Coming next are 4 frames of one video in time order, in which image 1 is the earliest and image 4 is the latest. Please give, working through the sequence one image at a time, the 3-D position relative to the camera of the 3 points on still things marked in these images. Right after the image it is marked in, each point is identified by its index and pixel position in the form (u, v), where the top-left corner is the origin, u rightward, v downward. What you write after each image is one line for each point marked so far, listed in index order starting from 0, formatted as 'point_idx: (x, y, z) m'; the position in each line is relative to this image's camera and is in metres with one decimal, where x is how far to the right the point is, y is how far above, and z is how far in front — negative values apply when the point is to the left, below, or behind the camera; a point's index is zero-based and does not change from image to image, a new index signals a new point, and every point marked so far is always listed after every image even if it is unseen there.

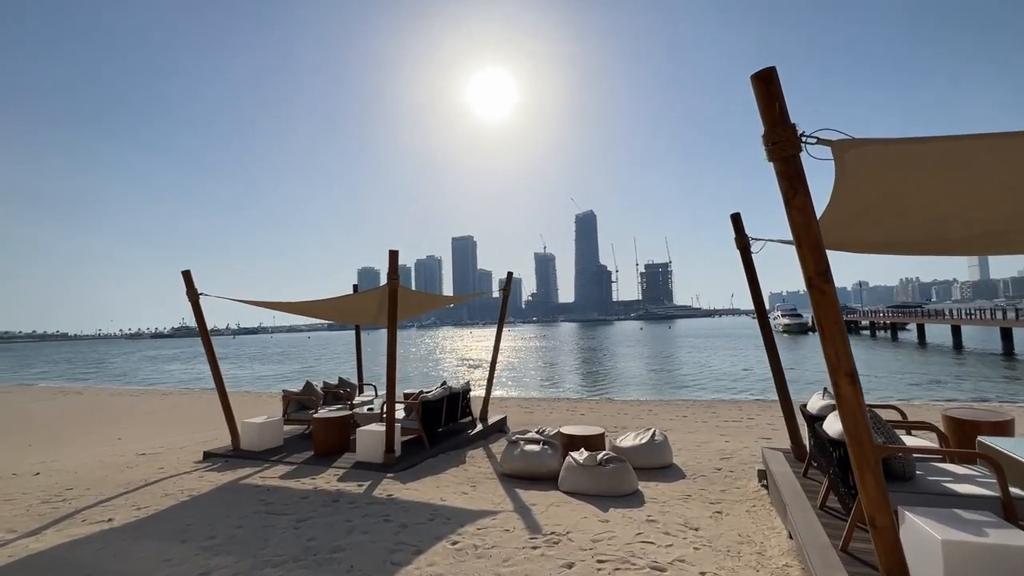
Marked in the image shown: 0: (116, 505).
0: (-4.4, -2.4, +5.2) m
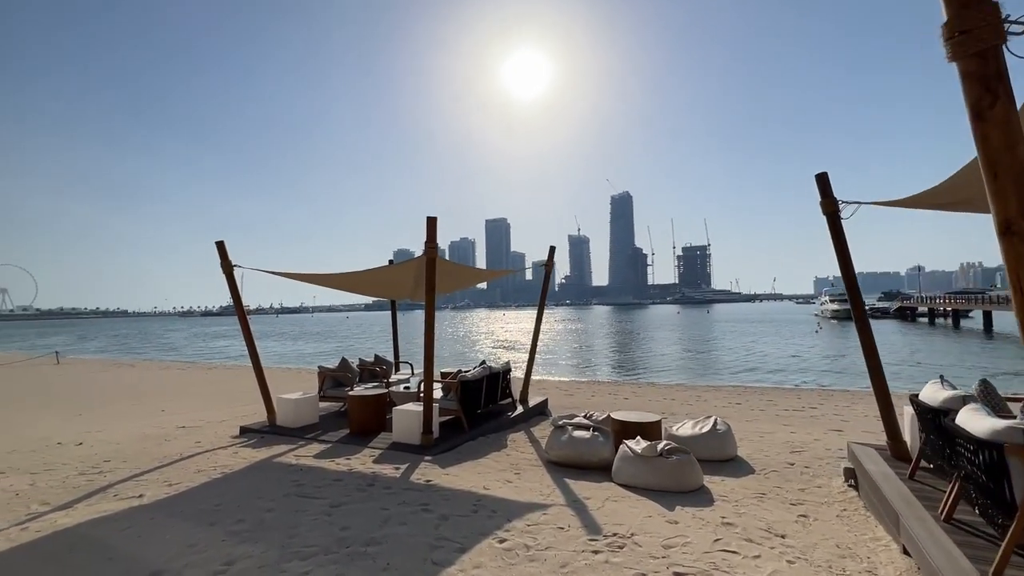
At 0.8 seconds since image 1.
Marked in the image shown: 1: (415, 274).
0: (-3.9, -2.1, +5.0) m
1: (-1.4, +0.2, +6.9) m
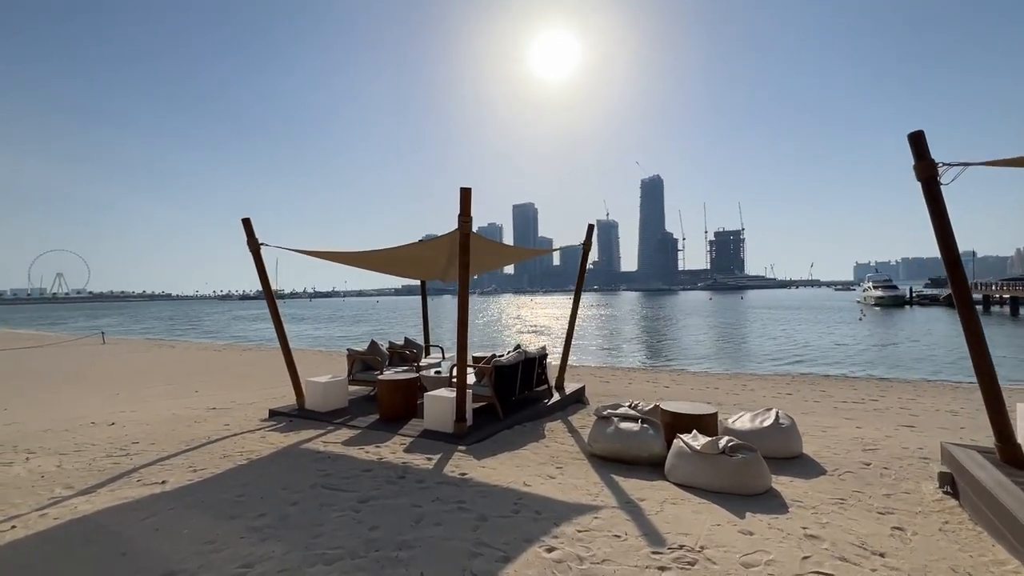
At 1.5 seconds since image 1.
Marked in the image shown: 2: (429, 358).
0: (-3.5, -1.8, +4.8) m
1: (-0.9, +0.5, +6.5) m
2: (-1.6, -1.4, +9.2) m
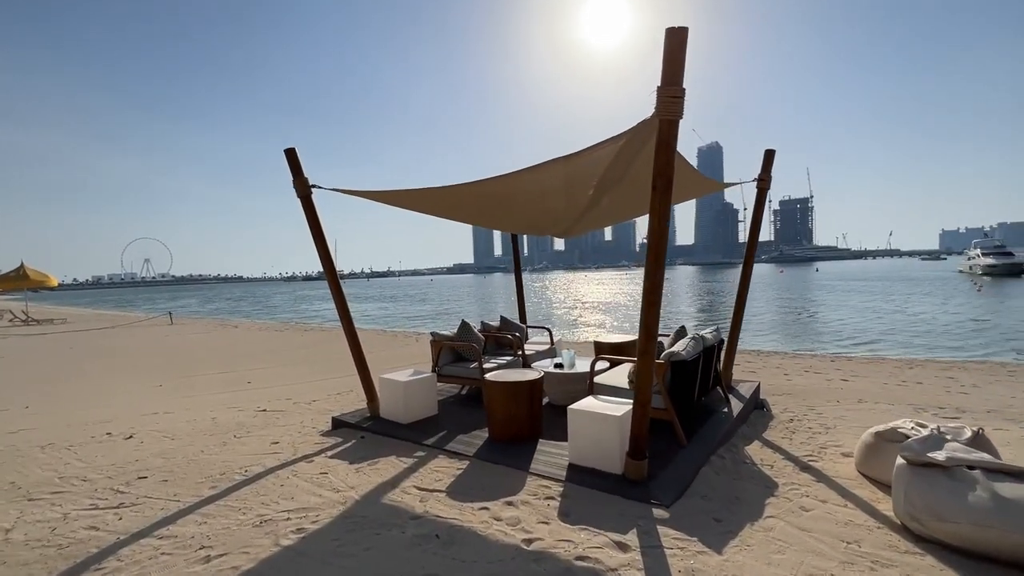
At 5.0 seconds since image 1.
0: (-2.0, -1.5, +2.8) m
1: (+0.7, +1.0, +4.1) m
2: (+0.3, -0.8, +6.9) m
